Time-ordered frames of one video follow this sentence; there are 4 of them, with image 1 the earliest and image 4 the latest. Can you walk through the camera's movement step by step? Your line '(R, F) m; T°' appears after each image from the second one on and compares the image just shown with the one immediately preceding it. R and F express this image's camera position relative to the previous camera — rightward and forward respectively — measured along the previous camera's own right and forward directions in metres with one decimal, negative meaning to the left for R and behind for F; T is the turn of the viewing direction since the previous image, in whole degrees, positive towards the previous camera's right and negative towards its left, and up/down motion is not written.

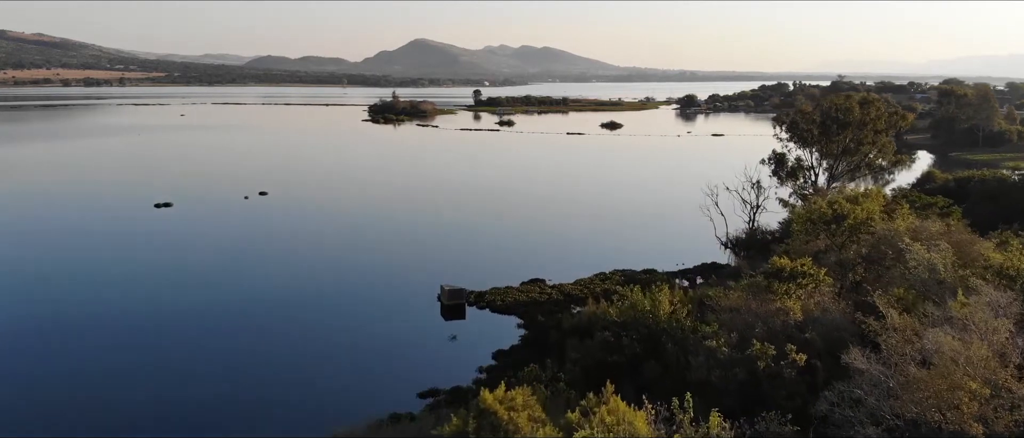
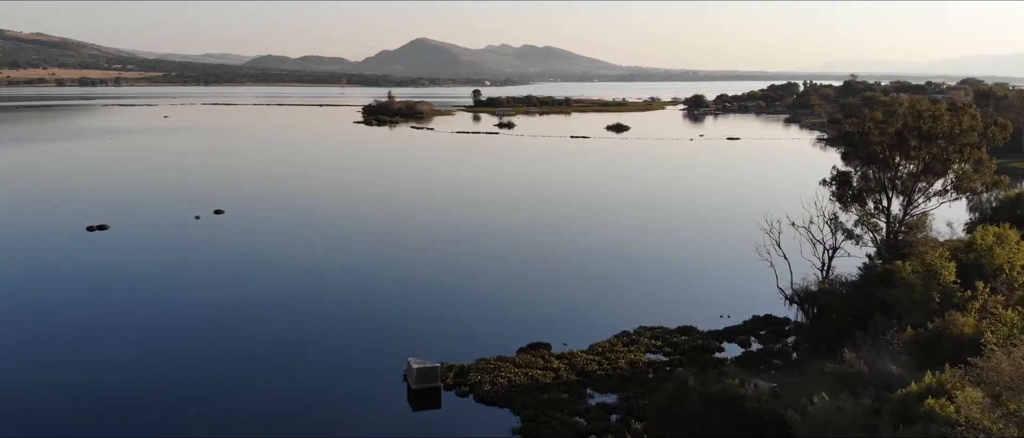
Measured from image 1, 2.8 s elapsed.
(+0.2, +4.7) m; 0°
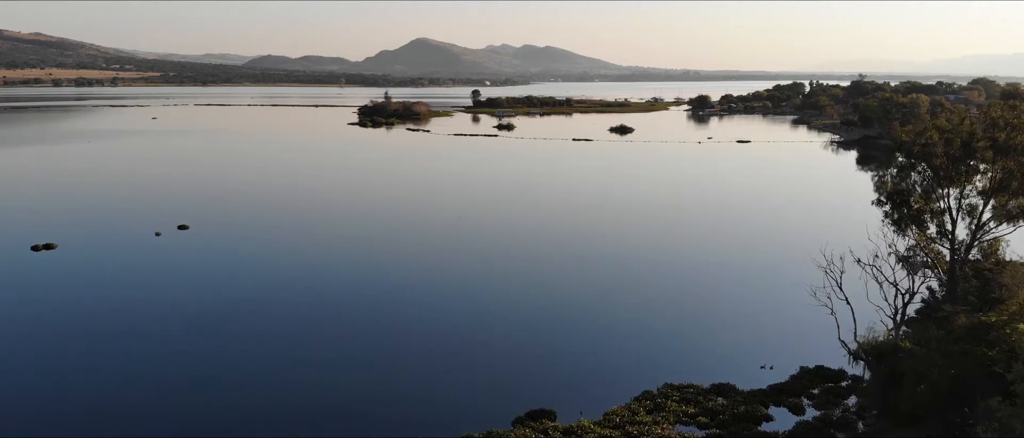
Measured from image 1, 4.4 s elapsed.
(+0.1, +2.9) m; 0°
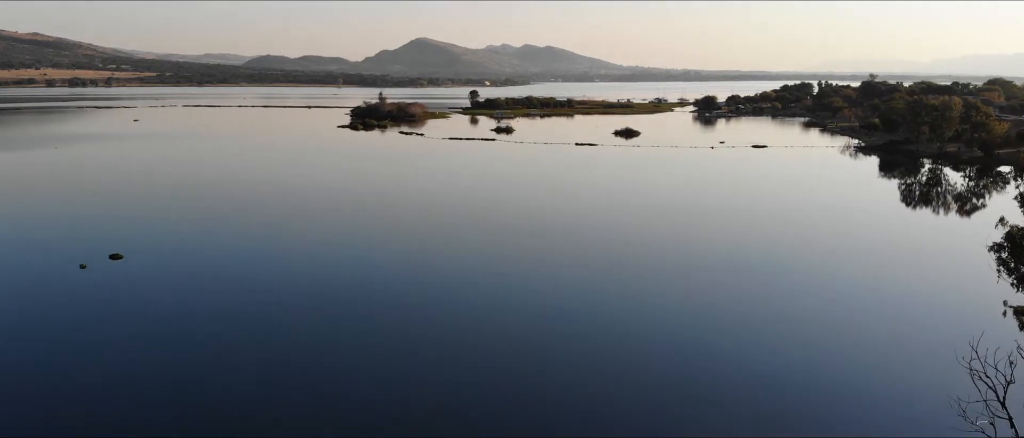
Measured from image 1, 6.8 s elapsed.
(+0.1, +4.0) m; 0°
